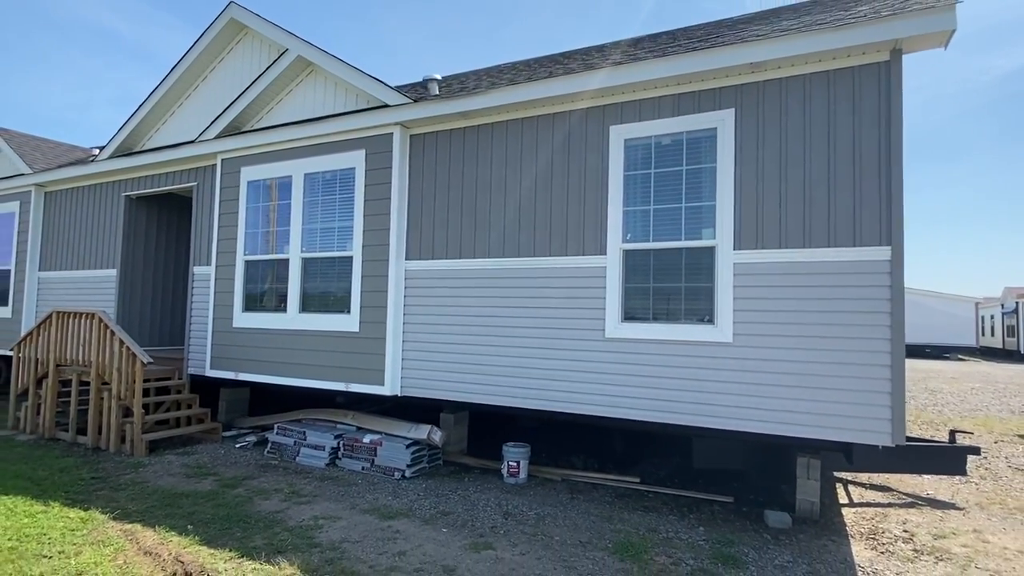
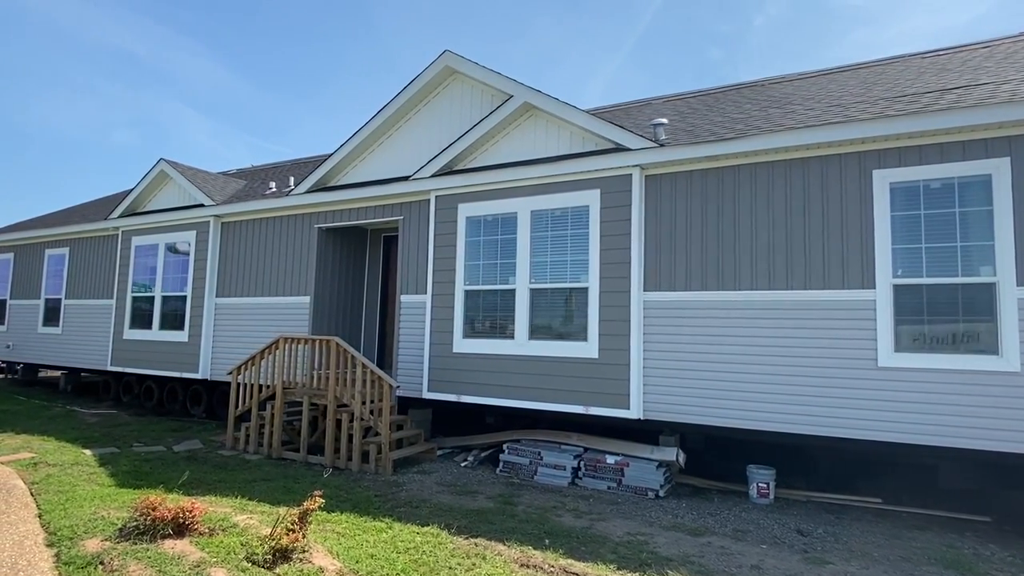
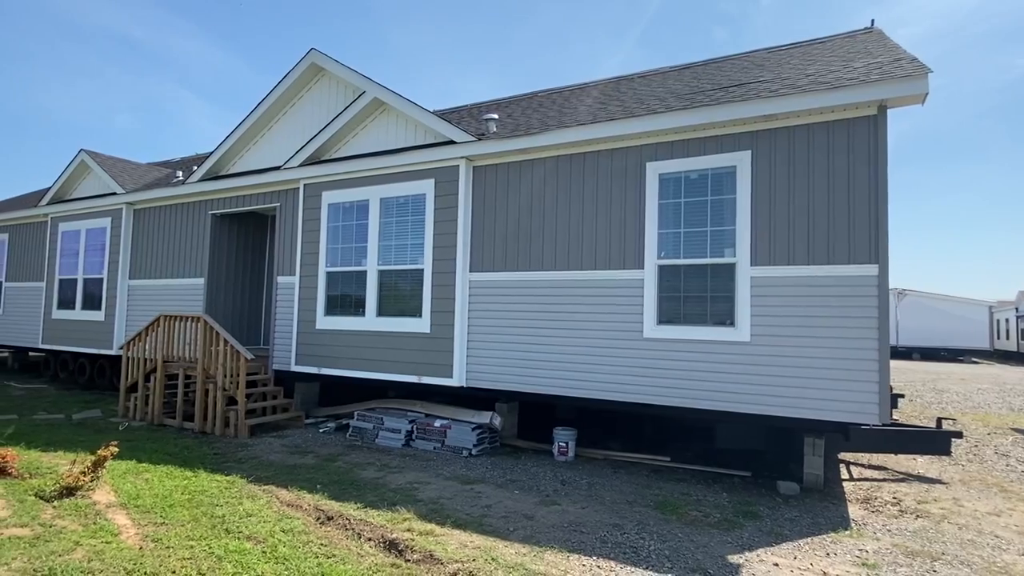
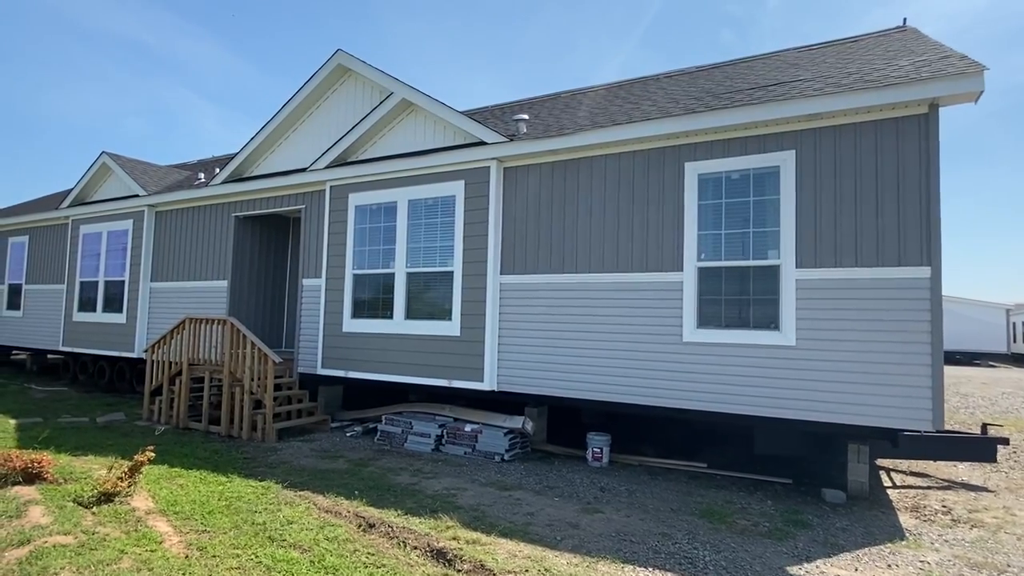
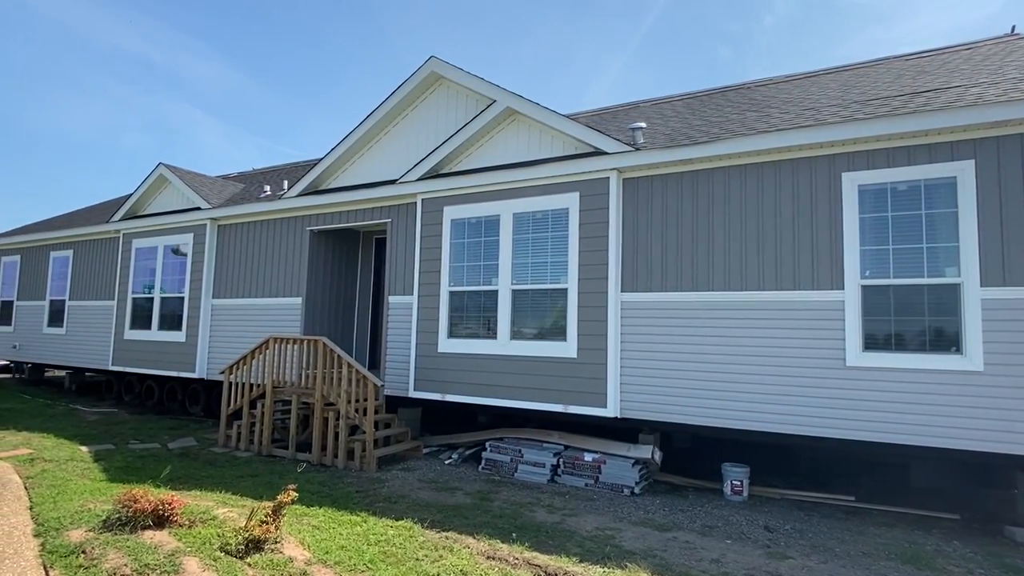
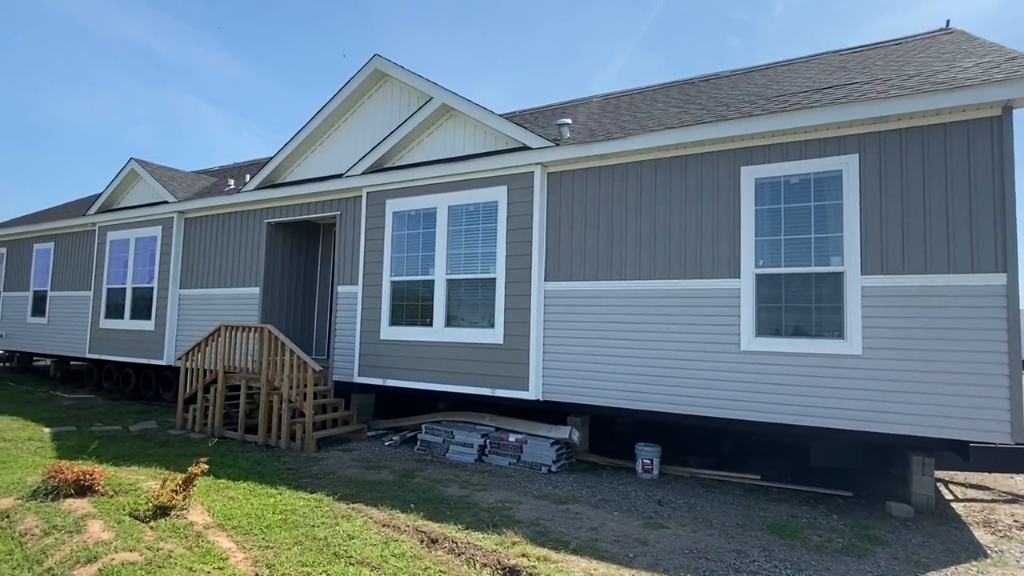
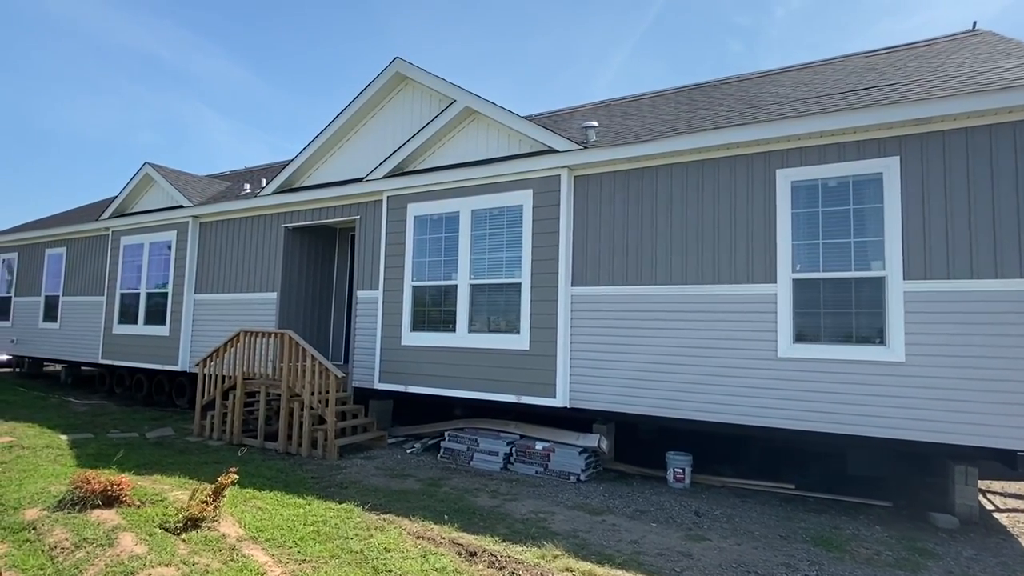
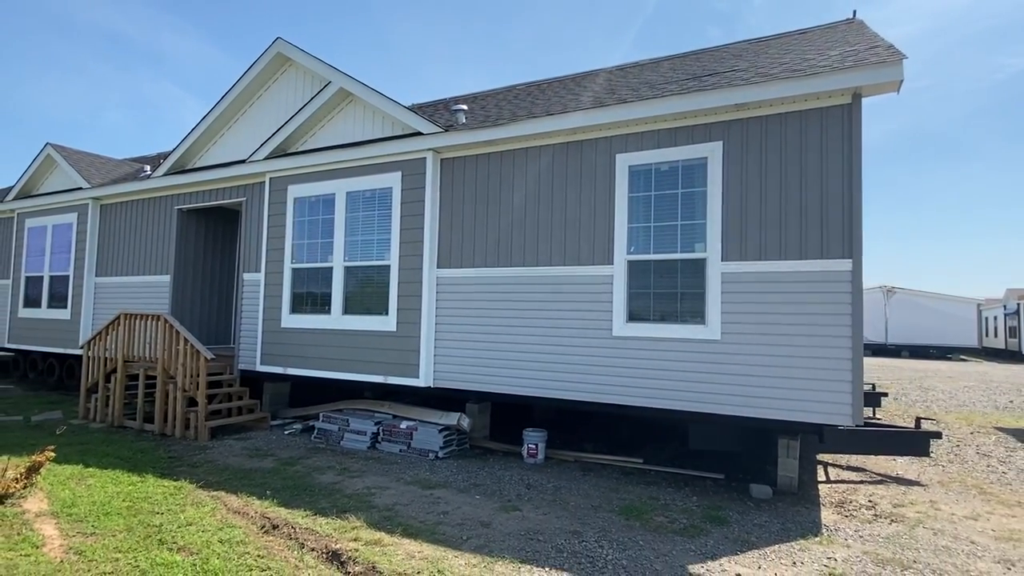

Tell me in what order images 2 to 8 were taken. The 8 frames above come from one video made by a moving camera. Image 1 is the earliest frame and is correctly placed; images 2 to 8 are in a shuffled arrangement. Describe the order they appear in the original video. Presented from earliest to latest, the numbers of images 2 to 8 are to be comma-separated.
8, 3, 4, 6, 7, 5, 2
